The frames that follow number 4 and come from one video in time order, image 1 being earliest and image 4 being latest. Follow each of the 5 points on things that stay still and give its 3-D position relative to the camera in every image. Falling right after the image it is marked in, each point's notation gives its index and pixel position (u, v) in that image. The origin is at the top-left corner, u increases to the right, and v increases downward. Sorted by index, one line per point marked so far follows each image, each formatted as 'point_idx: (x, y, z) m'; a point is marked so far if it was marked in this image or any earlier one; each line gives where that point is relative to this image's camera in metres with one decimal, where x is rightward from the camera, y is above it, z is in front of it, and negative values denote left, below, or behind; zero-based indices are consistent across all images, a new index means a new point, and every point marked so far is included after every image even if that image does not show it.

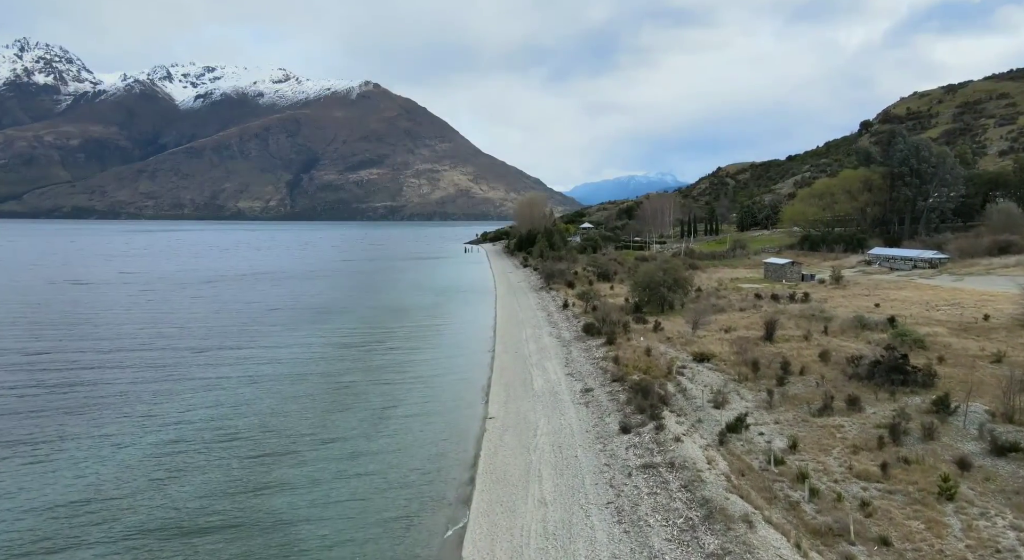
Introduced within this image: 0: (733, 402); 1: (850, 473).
0: (+8.1, -4.4, +19.7) m
1: (+8.6, -4.9, +13.8) m
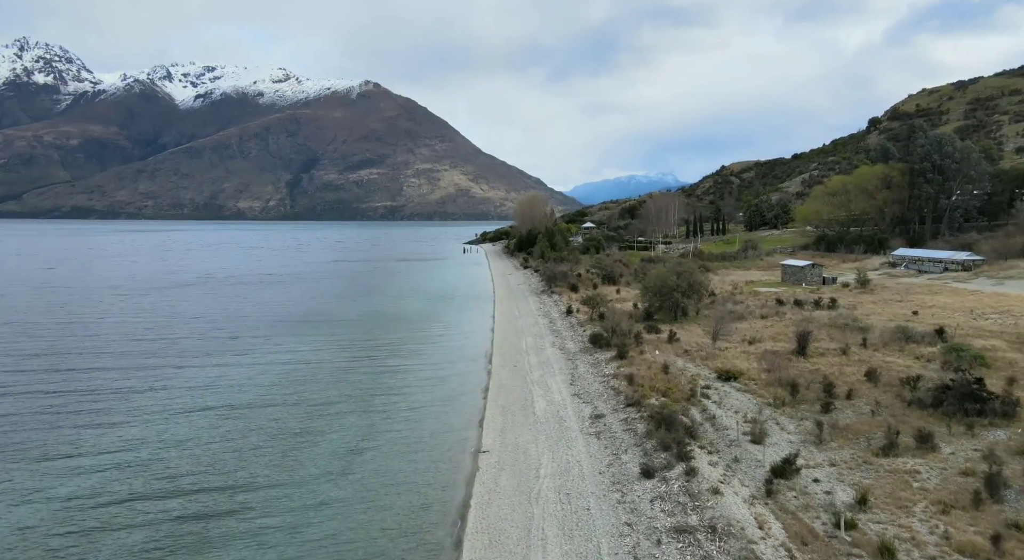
0: (+8.0, -4.7, +16.5) m
1: (+8.6, -5.2, +10.6) m
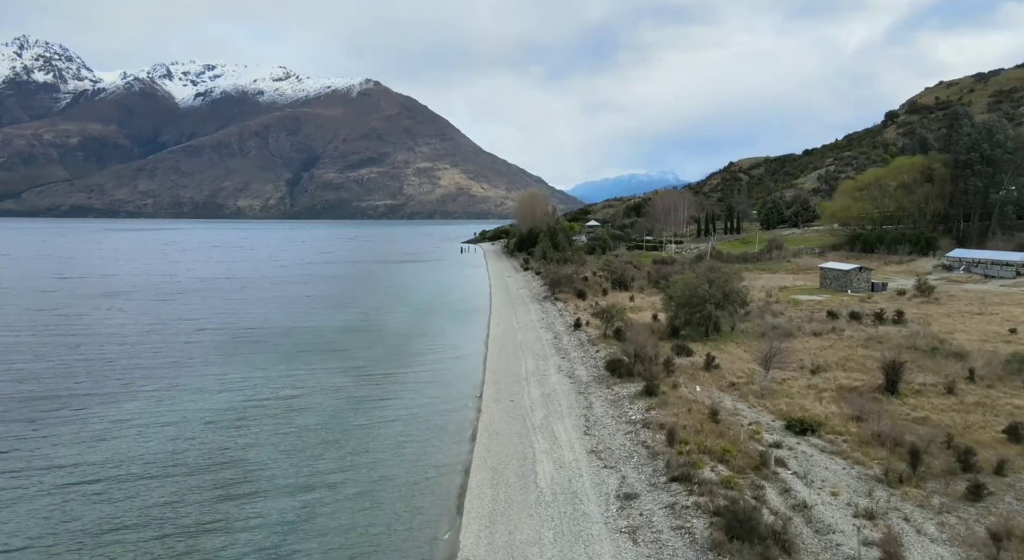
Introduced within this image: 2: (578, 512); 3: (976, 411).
0: (+7.8, -5.2, +10.5) m
1: (+8.4, -5.7, +4.6) m
2: (+1.6, -5.6, +13.1) m
3: (+13.9, -3.9, +16.1) m
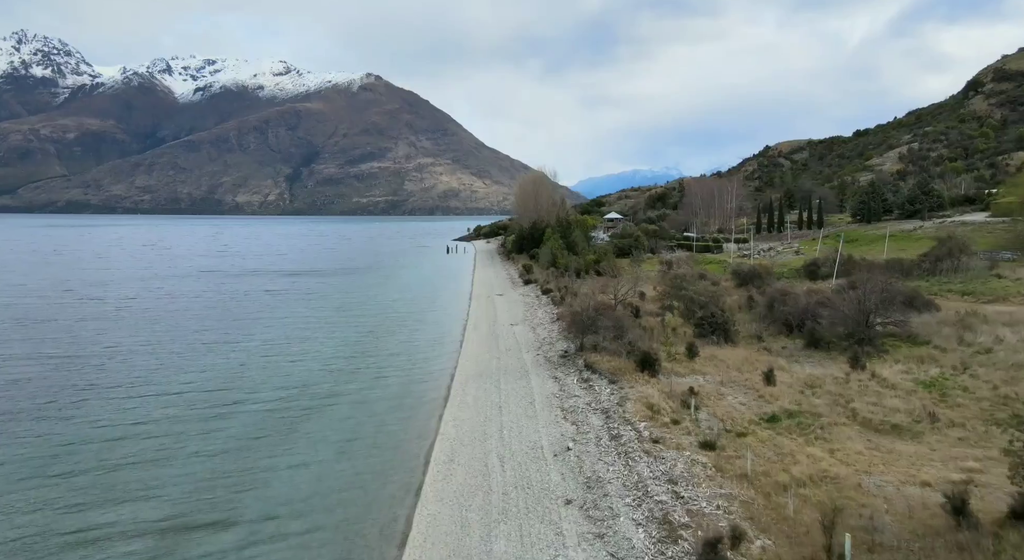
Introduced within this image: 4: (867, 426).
0: (+7.0, -7.2, -13.2) m
1: (+7.5, -7.7, -19.2) m
2: (+0.8, -7.5, -10.6) m
3: (+13.1, -5.8, -7.6) m
4: (+9.5, -3.1, +14.5) m
